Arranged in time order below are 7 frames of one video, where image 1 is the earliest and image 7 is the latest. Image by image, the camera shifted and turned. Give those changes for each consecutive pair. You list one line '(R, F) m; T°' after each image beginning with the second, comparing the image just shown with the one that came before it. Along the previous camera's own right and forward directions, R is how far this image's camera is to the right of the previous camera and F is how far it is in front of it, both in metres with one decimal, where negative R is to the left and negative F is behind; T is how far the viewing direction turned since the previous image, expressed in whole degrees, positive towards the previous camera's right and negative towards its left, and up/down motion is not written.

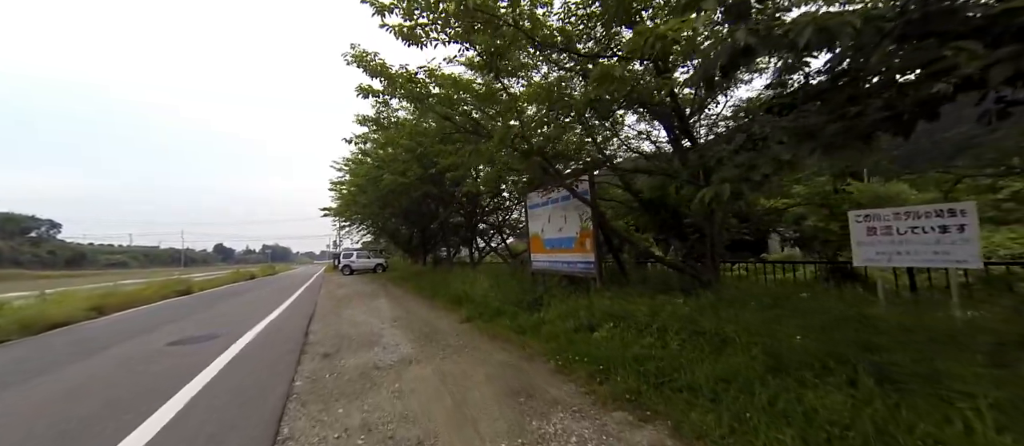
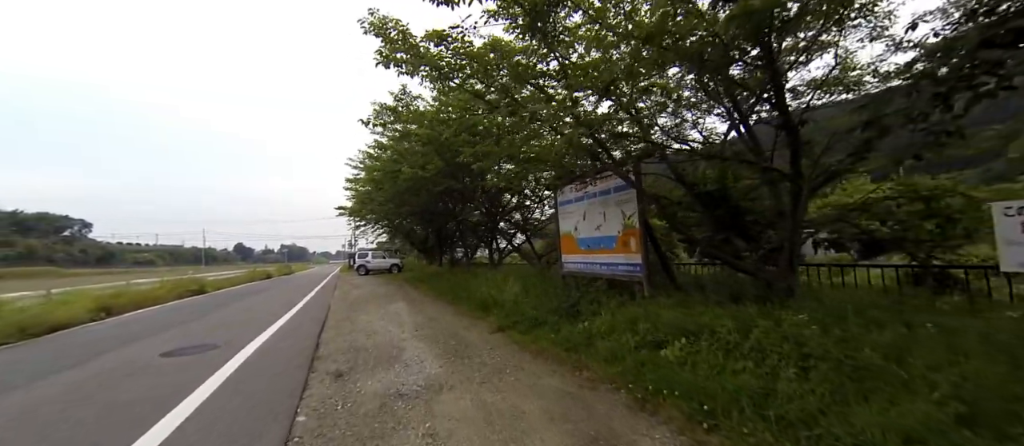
(-0.4, +0.8) m; -2°
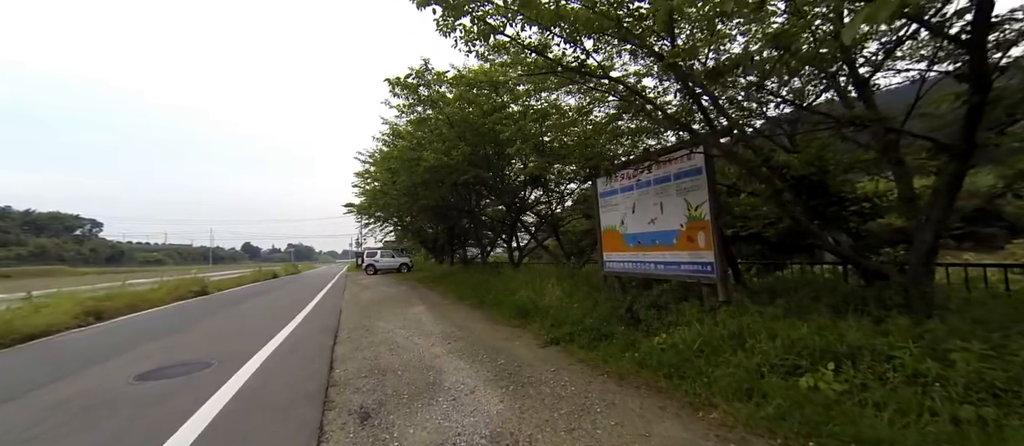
(-0.7, +1.0) m; -1°
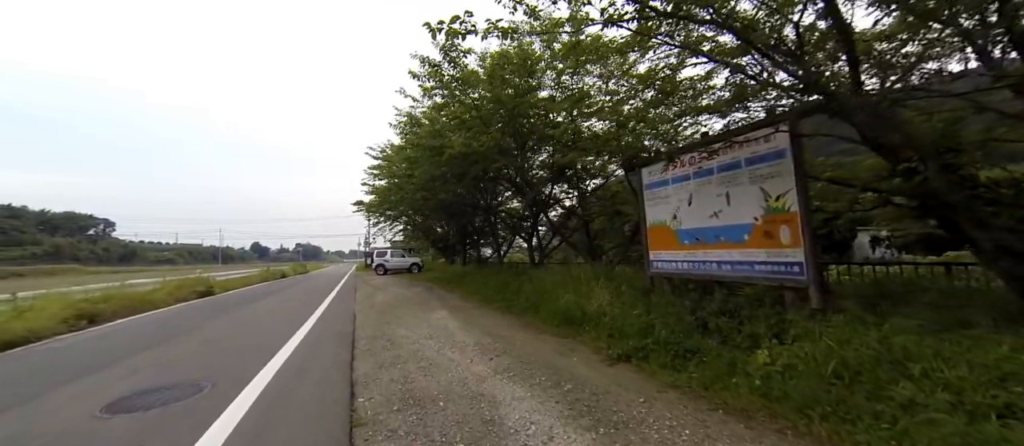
(-0.6, +0.8) m; -1°
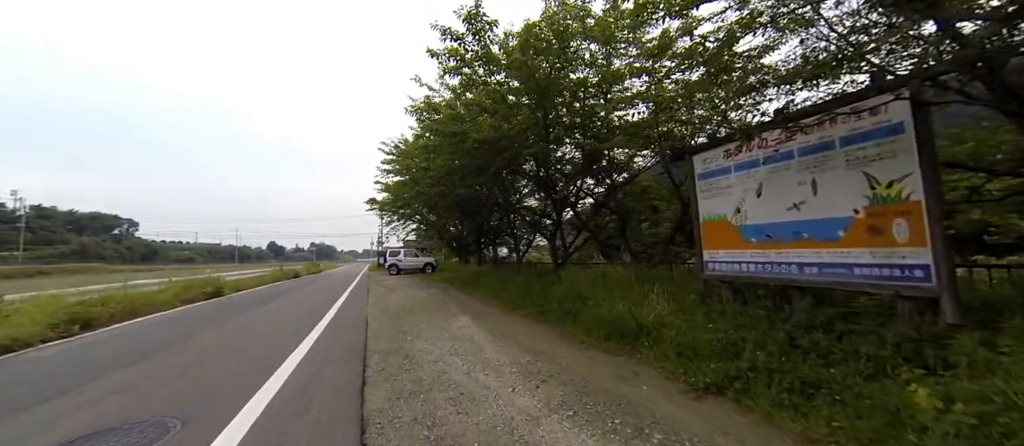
(-0.4, +0.8) m; -2°
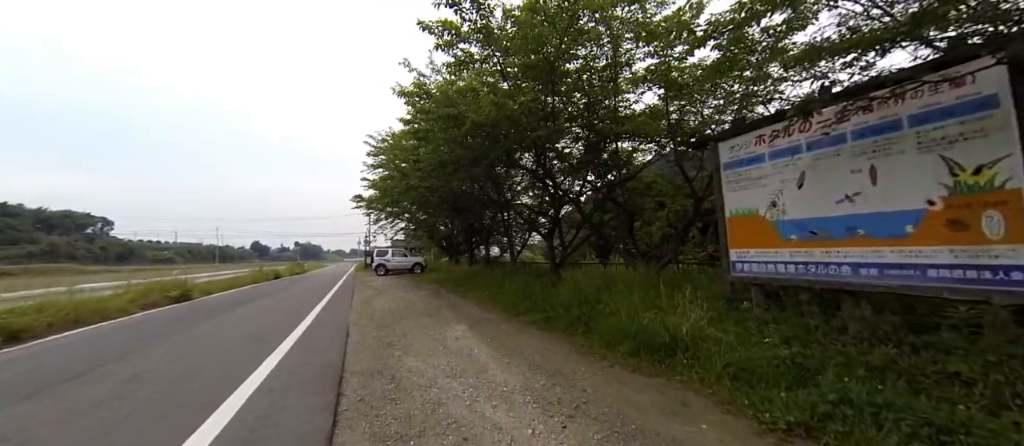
(-0.2, +0.7) m; +2°
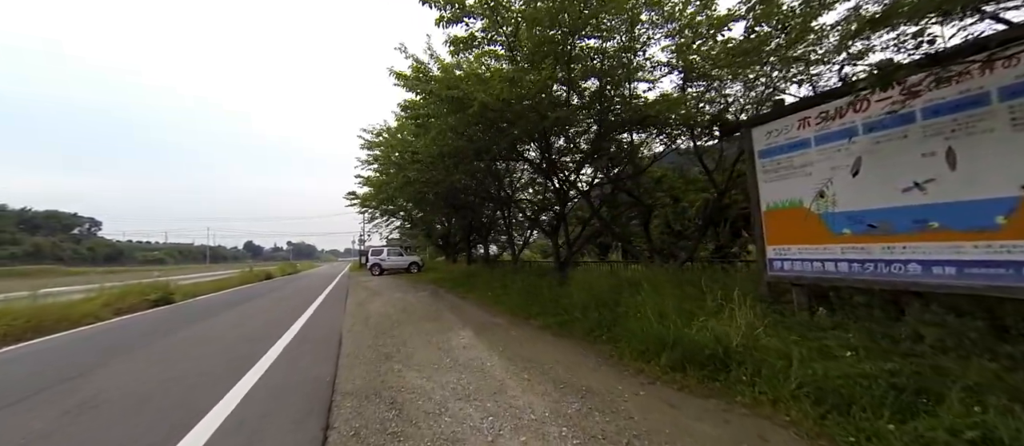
(-0.2, +0.6) m; +1°
